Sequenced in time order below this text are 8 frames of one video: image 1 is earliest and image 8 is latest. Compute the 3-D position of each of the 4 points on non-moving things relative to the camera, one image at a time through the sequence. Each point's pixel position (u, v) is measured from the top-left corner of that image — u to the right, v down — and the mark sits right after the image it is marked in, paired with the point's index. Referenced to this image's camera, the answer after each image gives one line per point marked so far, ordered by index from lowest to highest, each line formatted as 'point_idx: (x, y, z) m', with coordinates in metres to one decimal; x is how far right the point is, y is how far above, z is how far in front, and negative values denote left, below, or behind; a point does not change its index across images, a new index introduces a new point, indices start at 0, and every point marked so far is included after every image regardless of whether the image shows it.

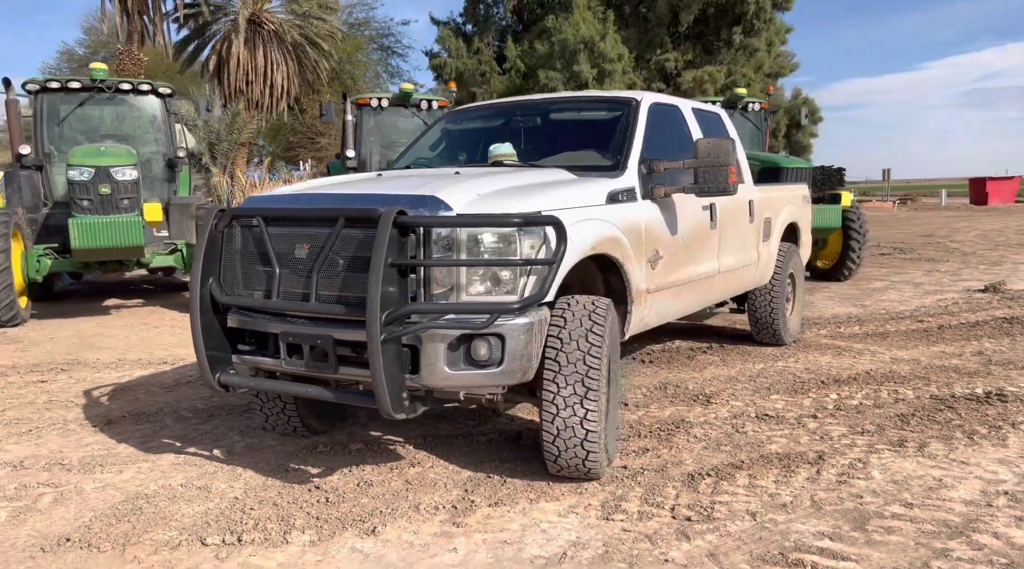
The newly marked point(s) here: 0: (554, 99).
0: (+0.3, +1.2, +5.4) m
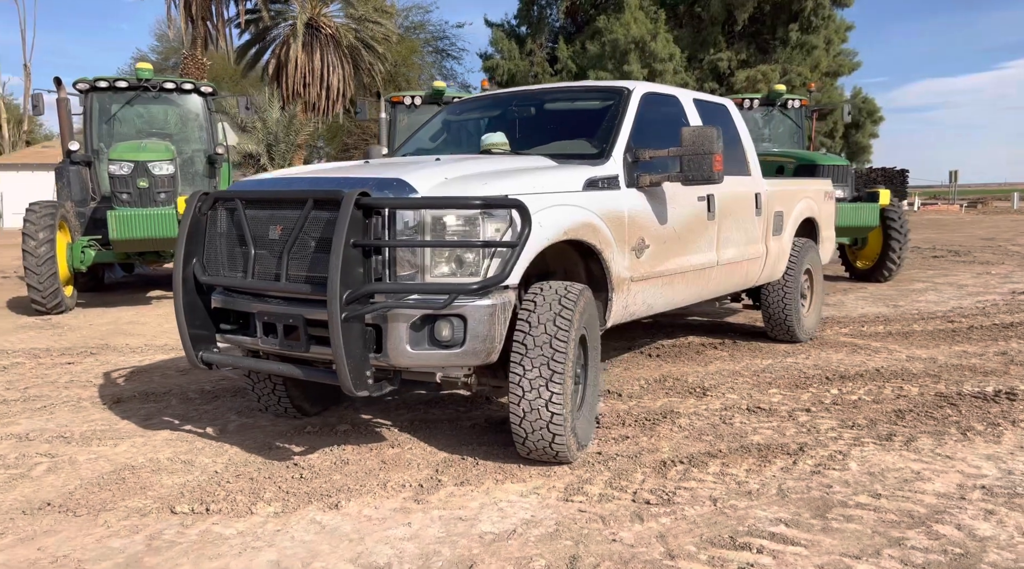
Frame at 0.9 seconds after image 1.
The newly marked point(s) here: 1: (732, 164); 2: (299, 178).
0: (+0.2, +1.2, +5.5) m
1: (+1.6, +0.9, +6.1) m
2: (-1.0, +0.5, +4.0) m
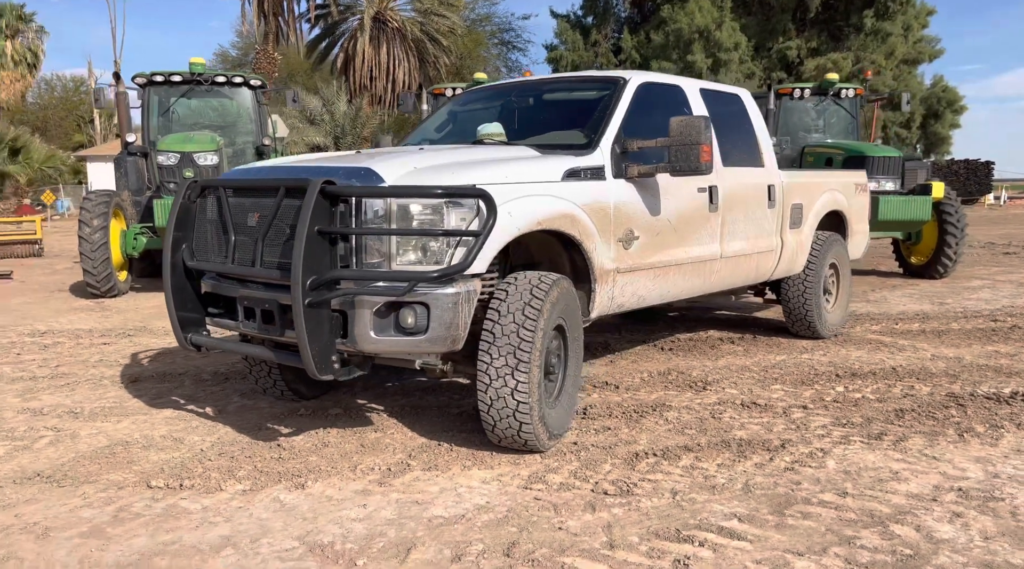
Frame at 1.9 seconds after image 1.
0: (+0.2, +1.3, +5.5) m
1: (+1.6, +0.9, +6.0) m
2: (-1.1, +0.6, +4.2) m
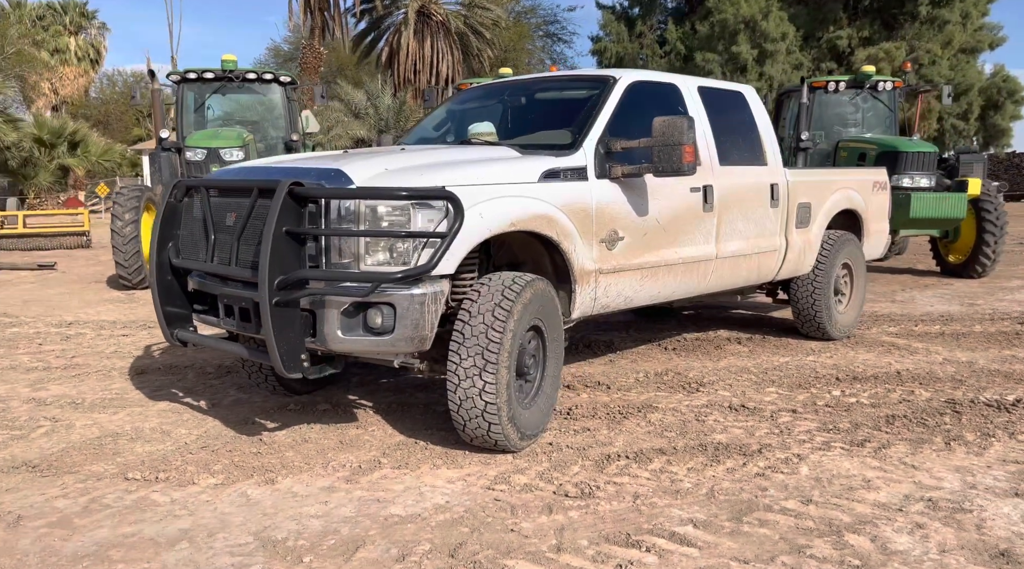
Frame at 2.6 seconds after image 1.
0: (+0.2, +1.3, +5.5) m
1: (+1.6, +0.9, +5.9) m
2: (-1.2, +0.6, +4.3) m
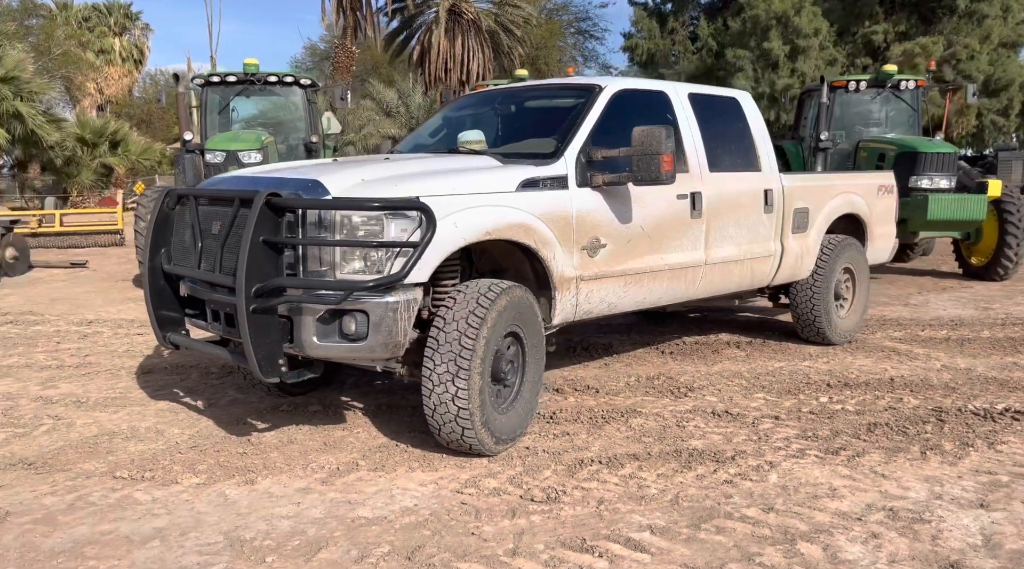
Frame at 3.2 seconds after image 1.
0: (+0.1, +1.3, +5.6) m
1: (+1.6, +0.9, +5.9) m
2: (-1.4, +0.6, +4.4) m
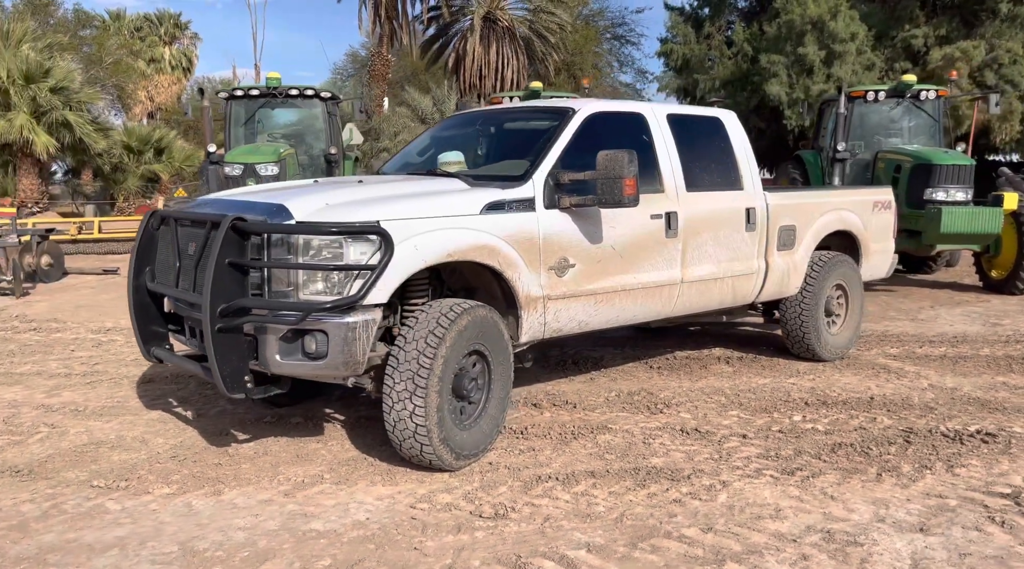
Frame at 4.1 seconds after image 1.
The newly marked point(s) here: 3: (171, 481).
0: (0.0, +1.2, +5.7) m
1: (+1.4, +0.7, +6.0) m
2: (-1.6, +0.5, +4.6) m
3: (-1.7, -1.0, +4.4) m
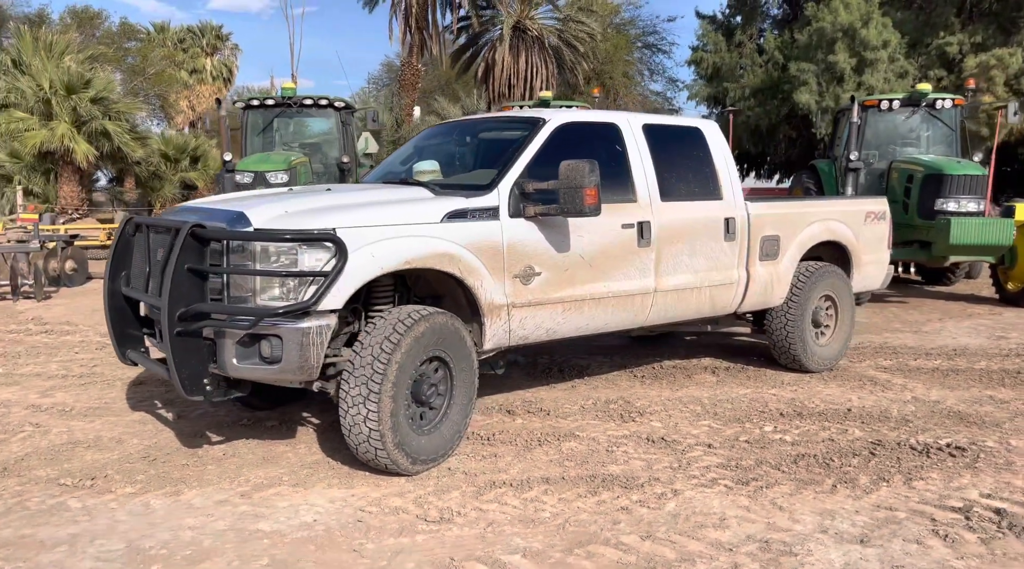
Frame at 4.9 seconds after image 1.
0: (-0.2, +1.1, +5.8) m
1: (+1.3, +0.7, +6.0) m
2: (-1.8, +0.4, +4.7) m
3: (-2.0, -1.0, +4.5) m
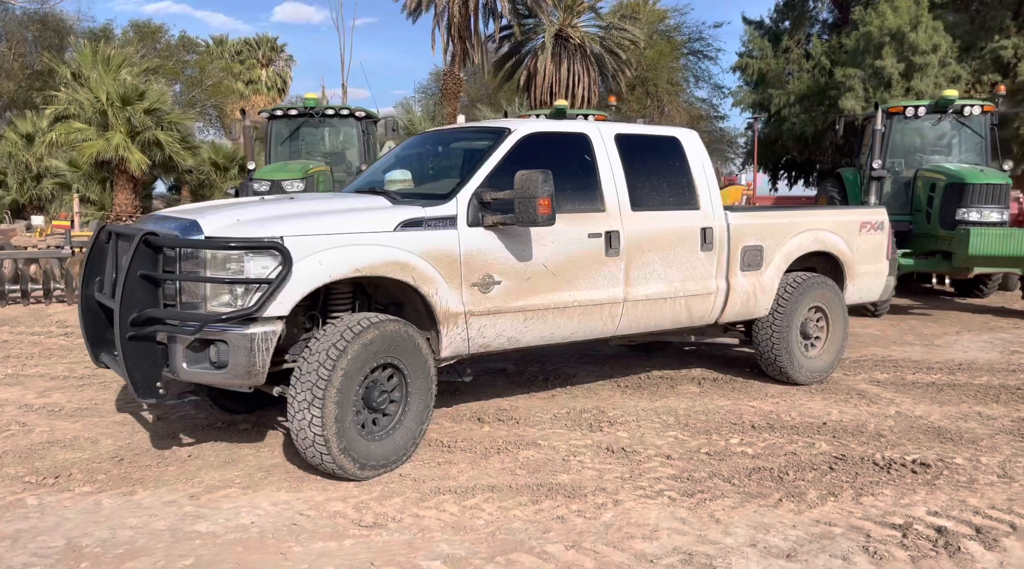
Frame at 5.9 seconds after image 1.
0: (-0.3, +1.1, +5.8) m
1: (+1.1, +0.6, +6.0) m
2: (-2.0, +0.4, +4.9) m
3: (-2.2, -1.1, +4.7) m
